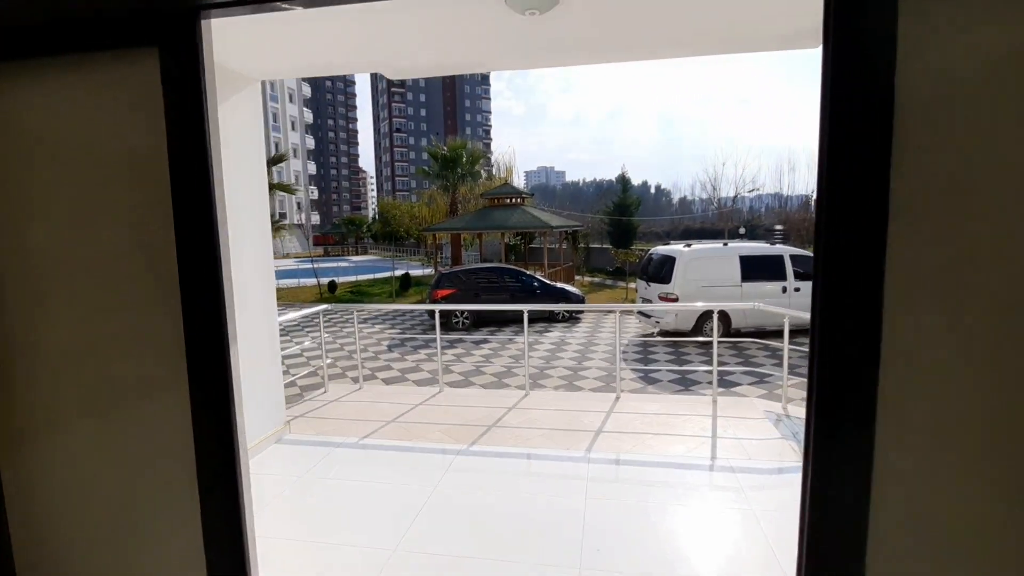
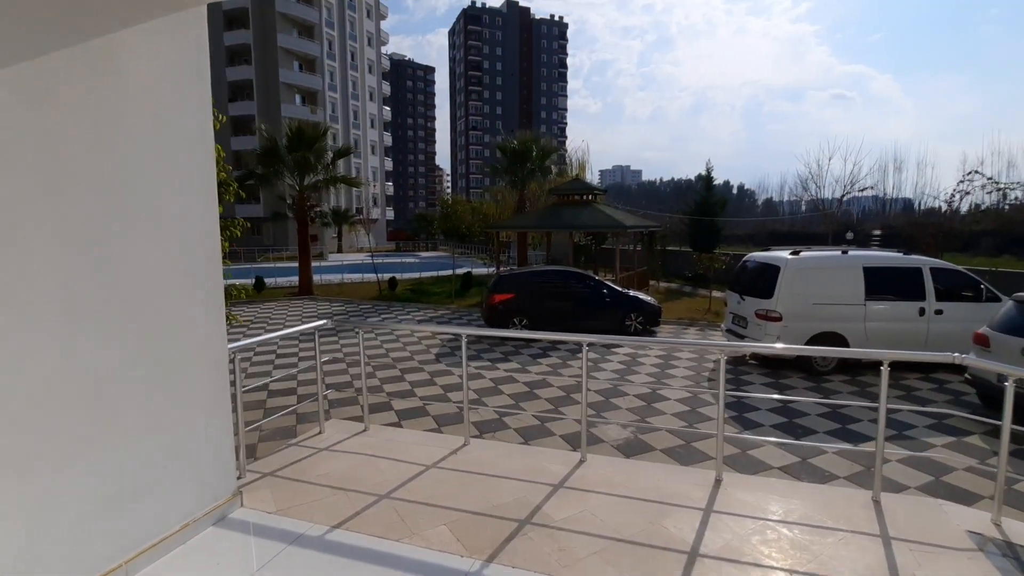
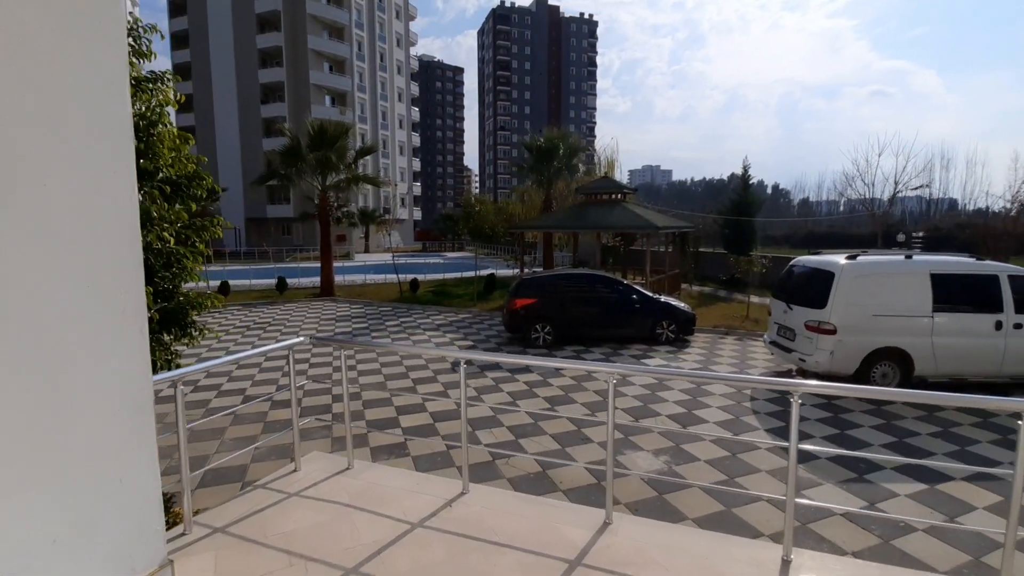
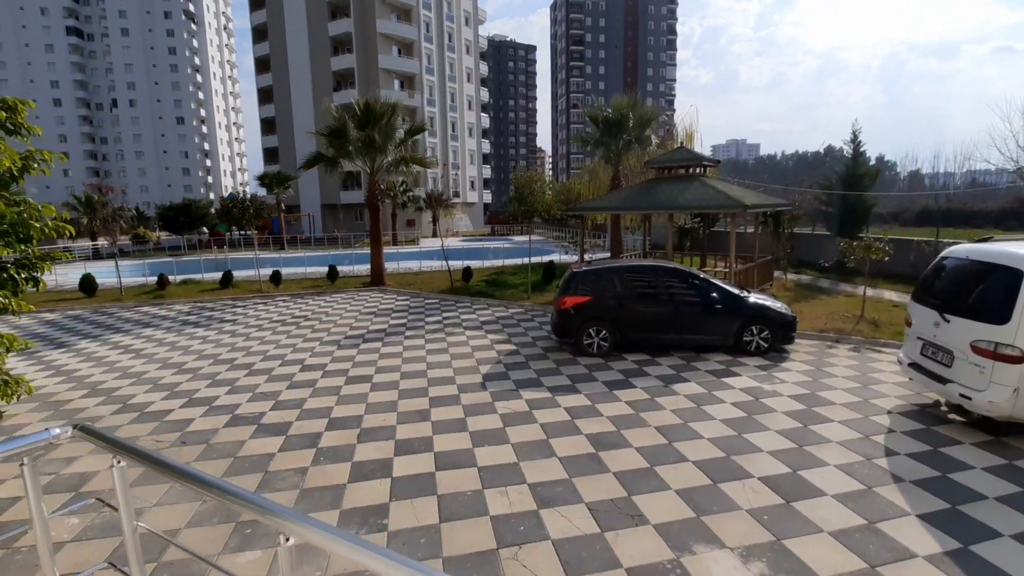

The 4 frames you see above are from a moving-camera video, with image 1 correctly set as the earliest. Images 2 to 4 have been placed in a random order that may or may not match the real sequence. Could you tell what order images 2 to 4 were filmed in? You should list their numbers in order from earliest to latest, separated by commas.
2, 3, 4
